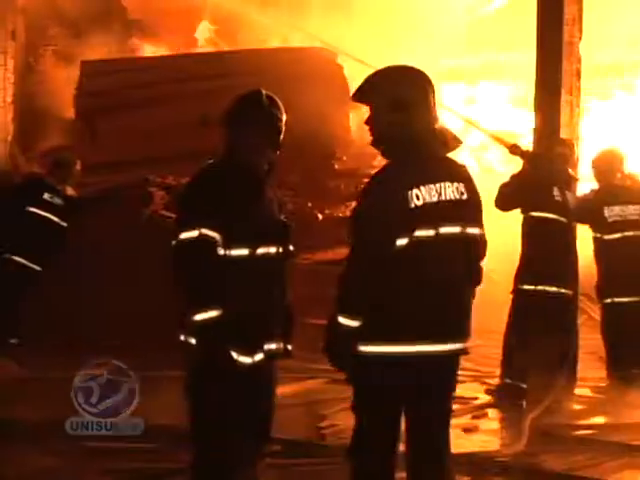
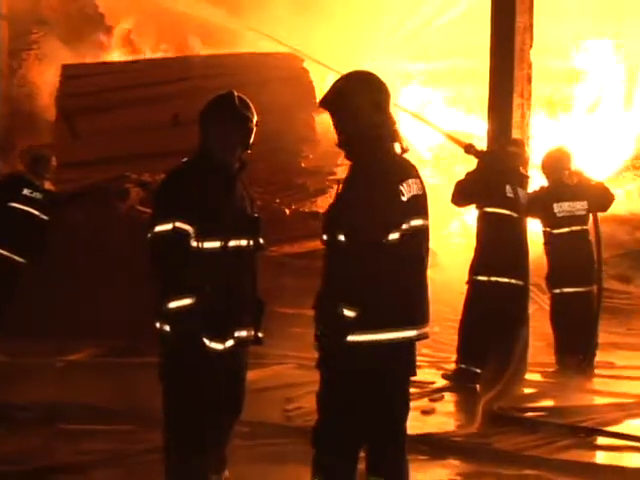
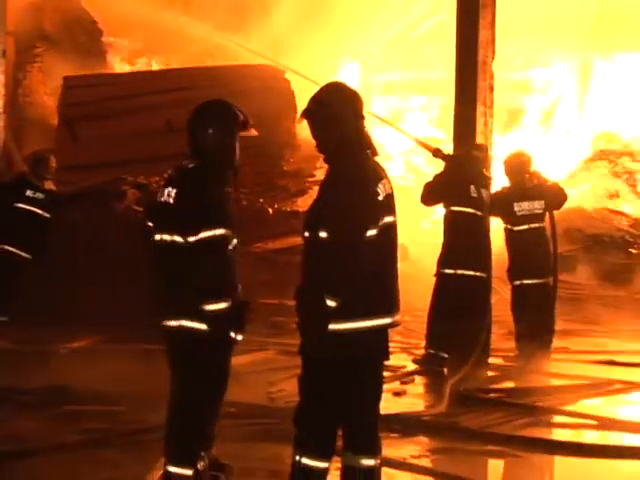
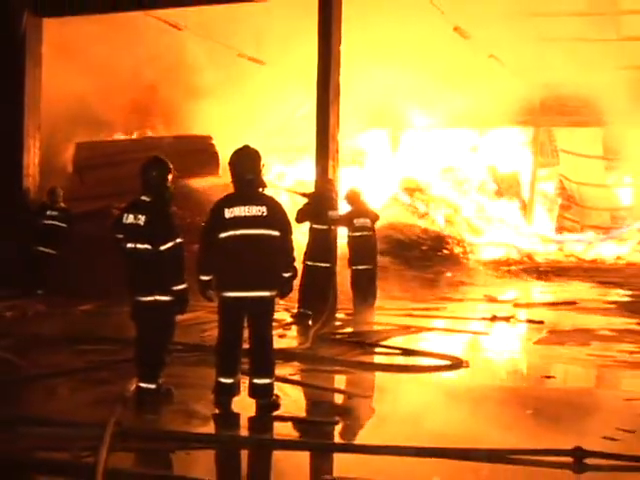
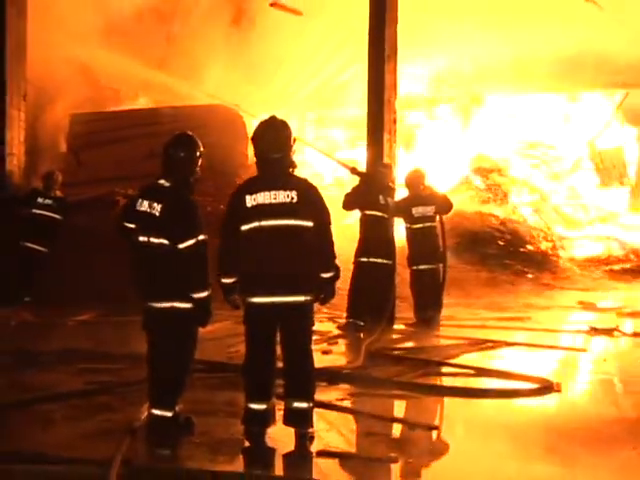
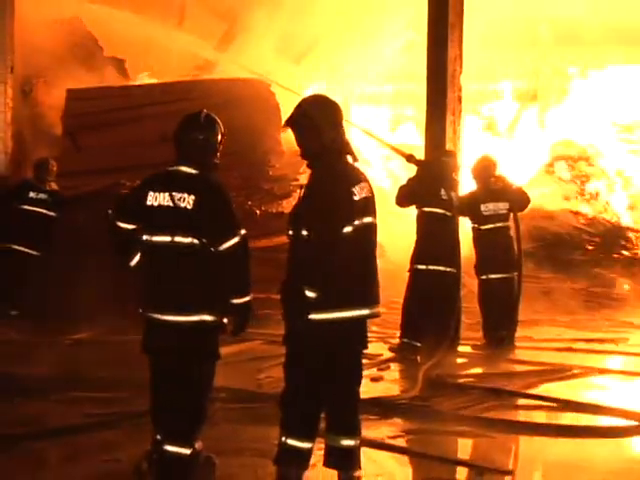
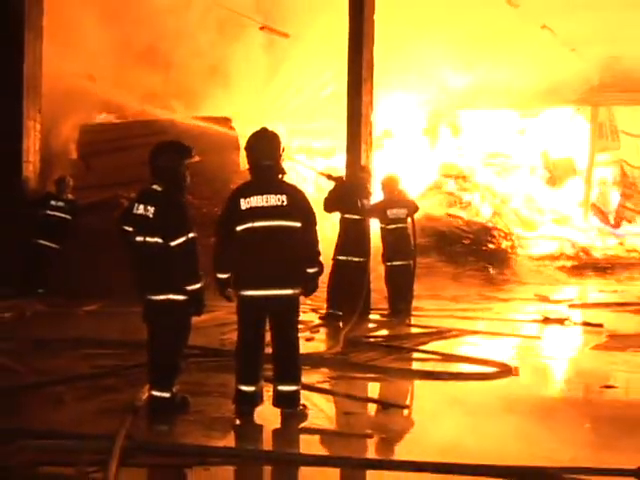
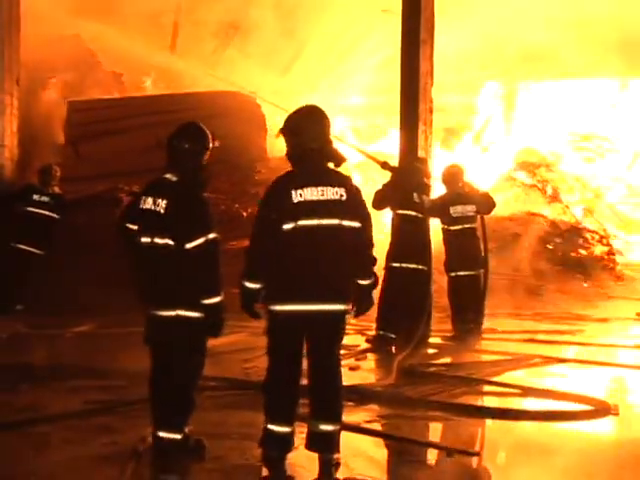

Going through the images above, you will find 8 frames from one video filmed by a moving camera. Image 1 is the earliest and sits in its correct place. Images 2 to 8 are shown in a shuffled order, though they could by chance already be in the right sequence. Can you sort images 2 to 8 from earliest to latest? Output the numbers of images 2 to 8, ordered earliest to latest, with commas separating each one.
2, 3, 6, 8, 5, 7, 4
